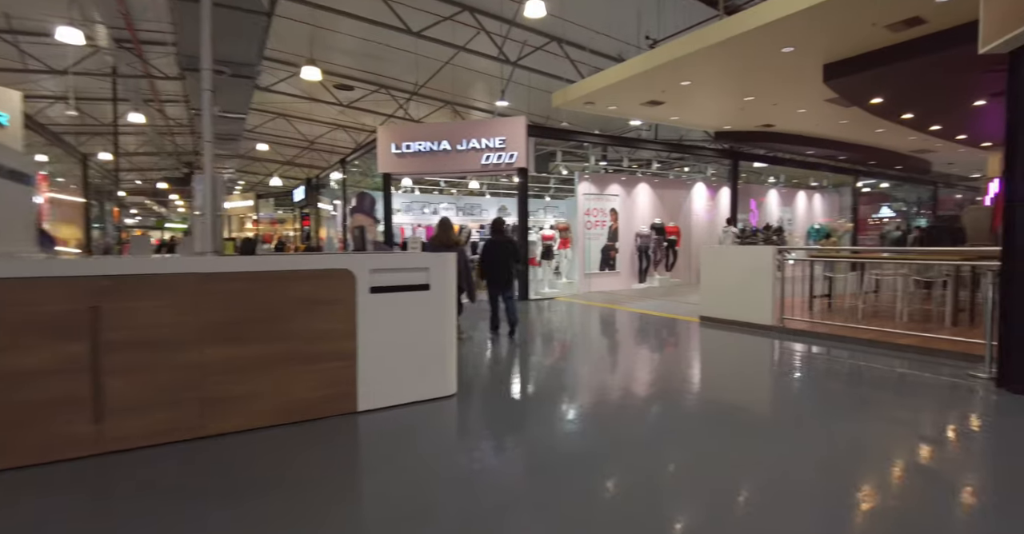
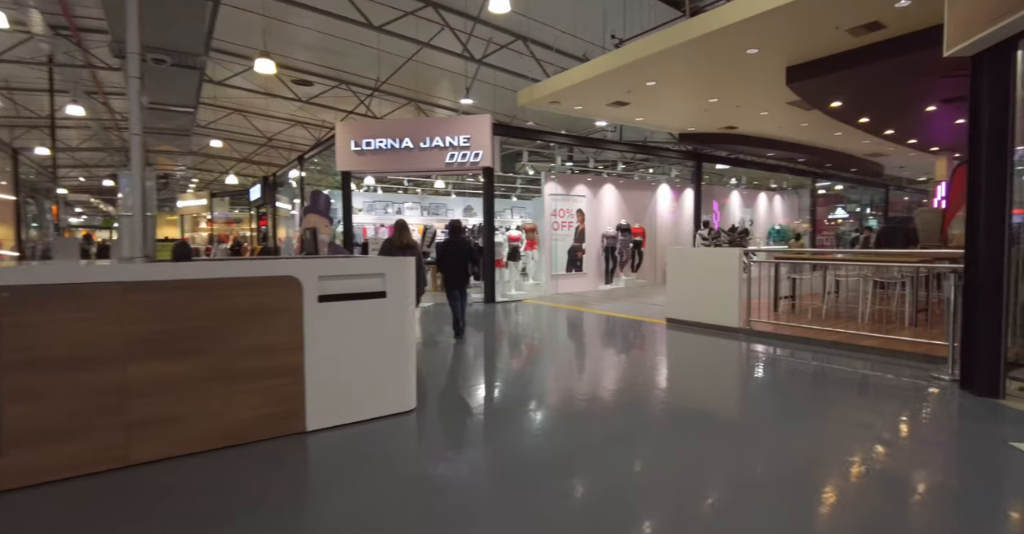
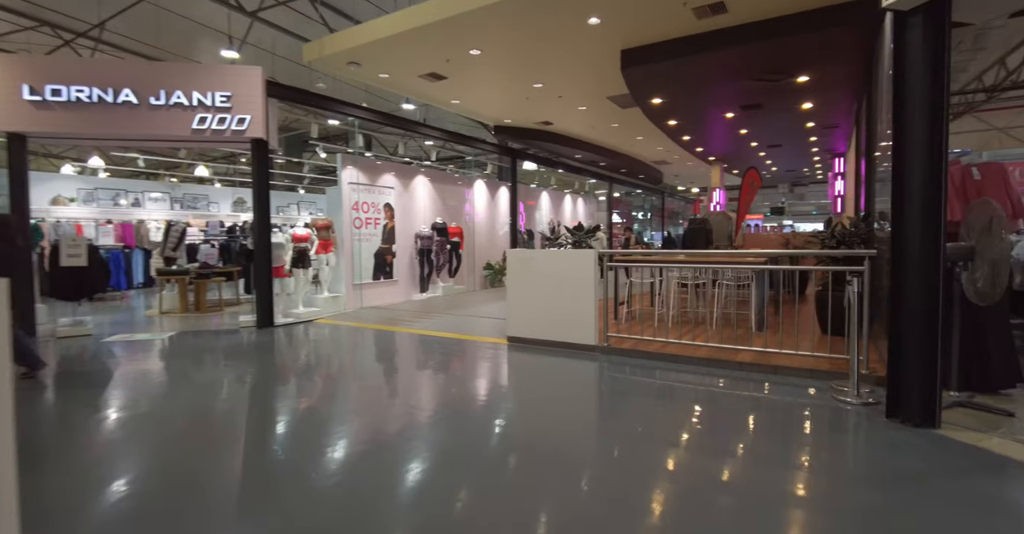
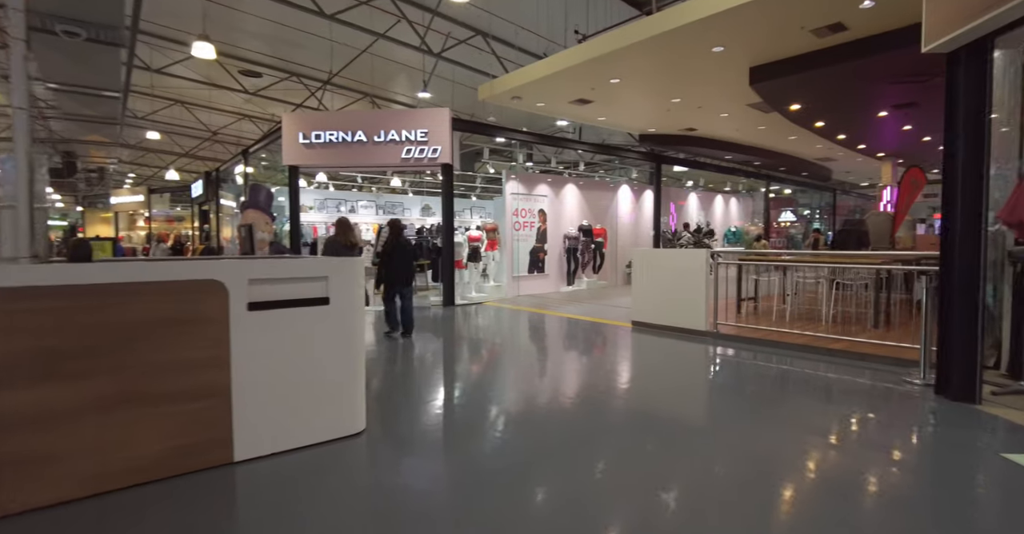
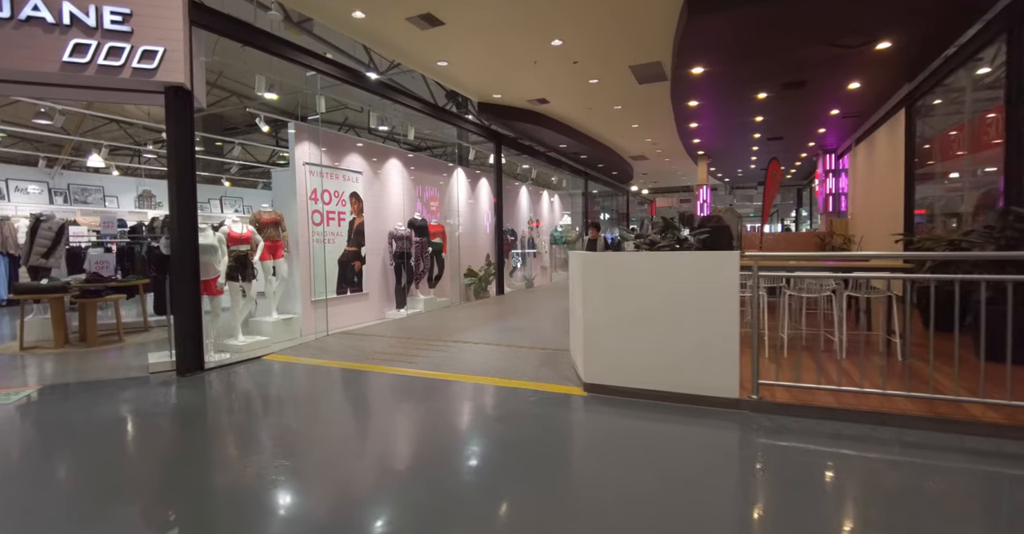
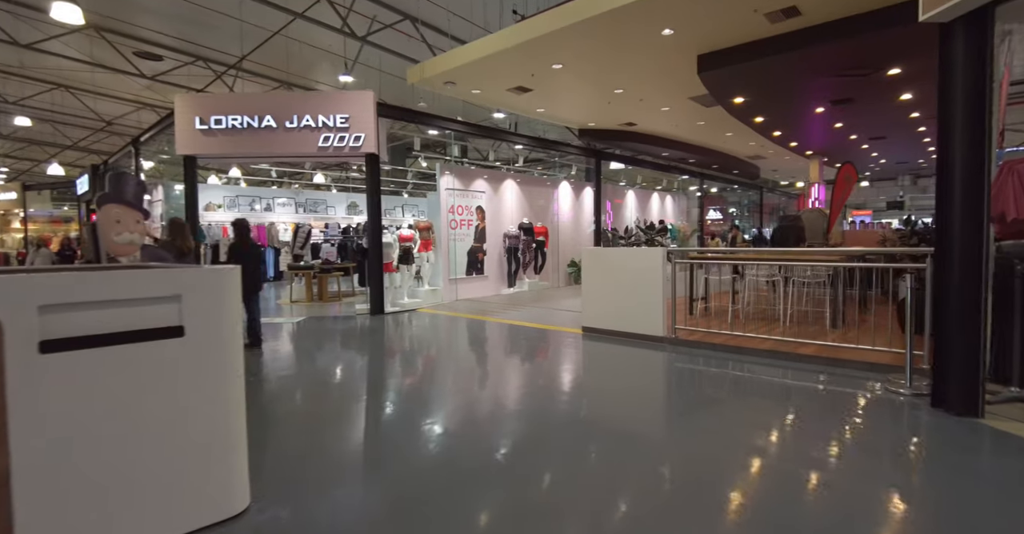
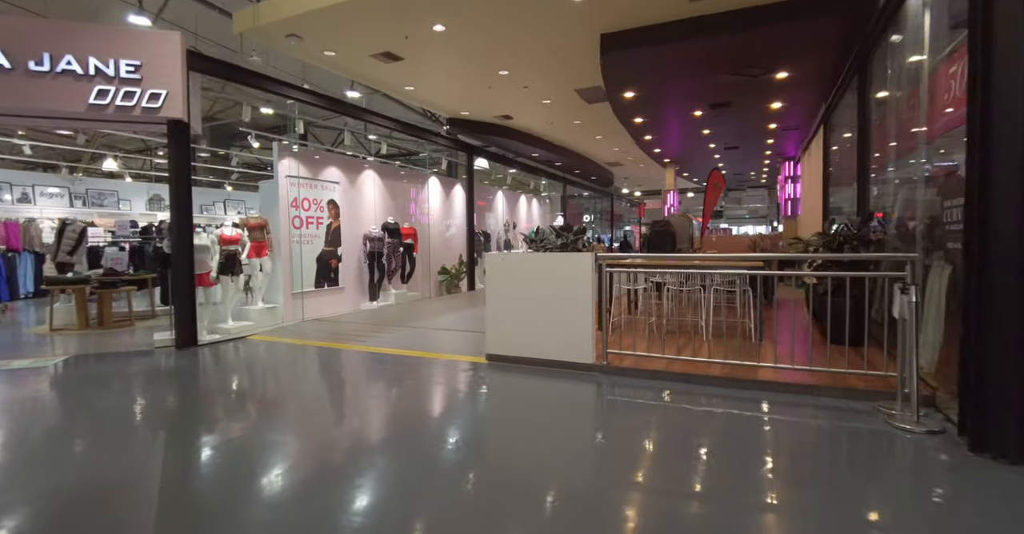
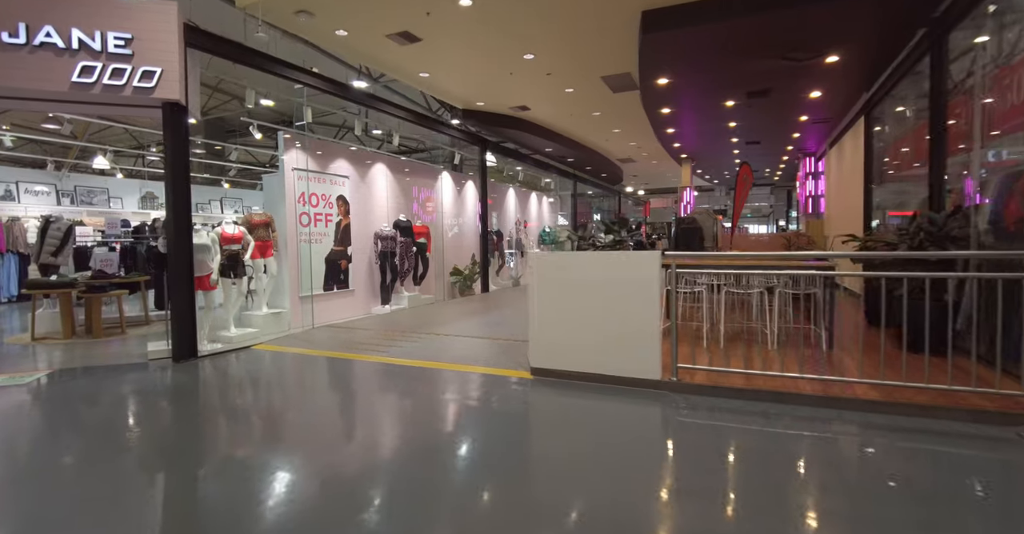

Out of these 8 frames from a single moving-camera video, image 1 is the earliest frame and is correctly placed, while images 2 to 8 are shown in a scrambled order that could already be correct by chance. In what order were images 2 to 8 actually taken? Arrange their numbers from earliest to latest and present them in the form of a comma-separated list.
2, 4, 6, 3, 7, 8, 5
